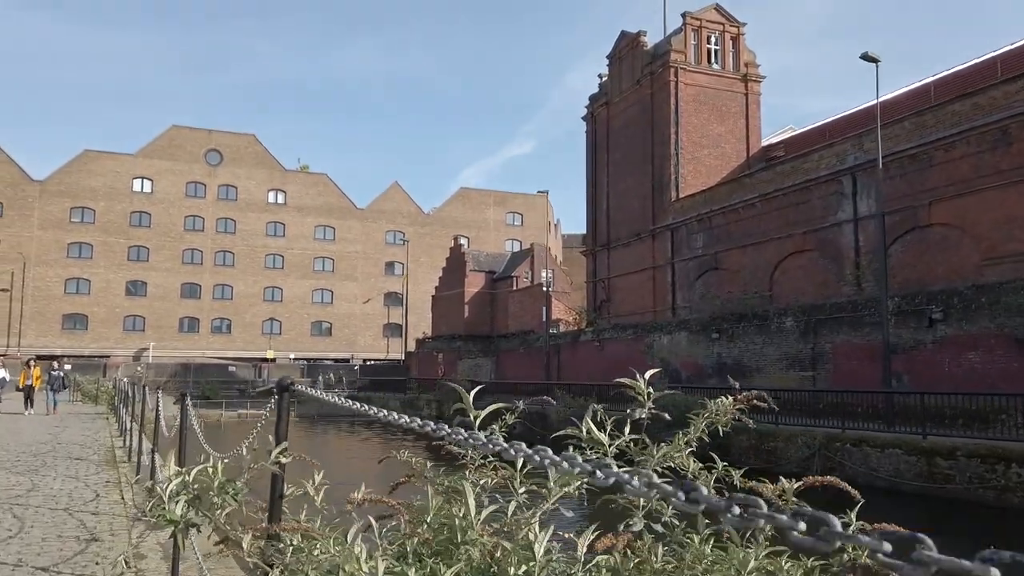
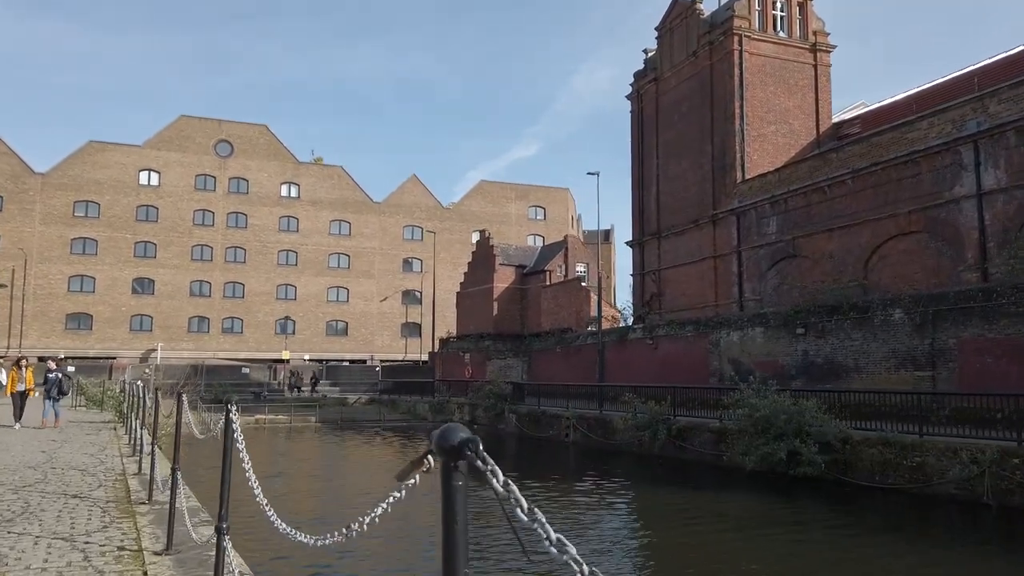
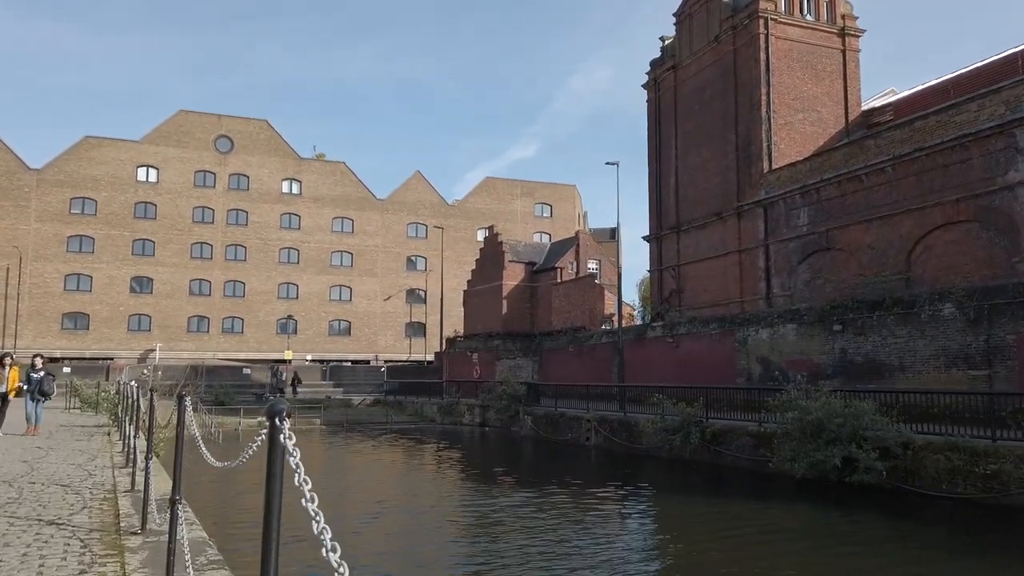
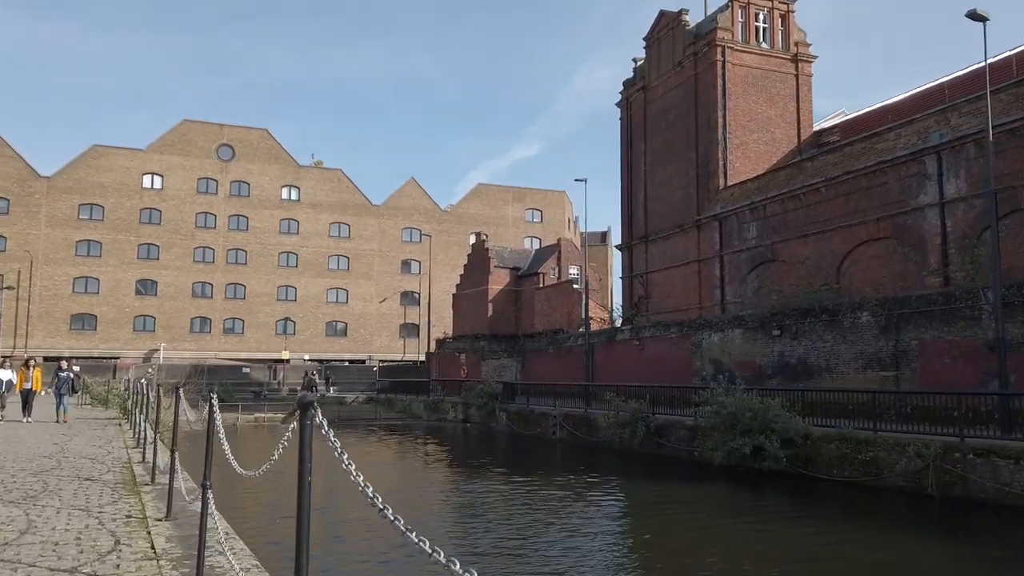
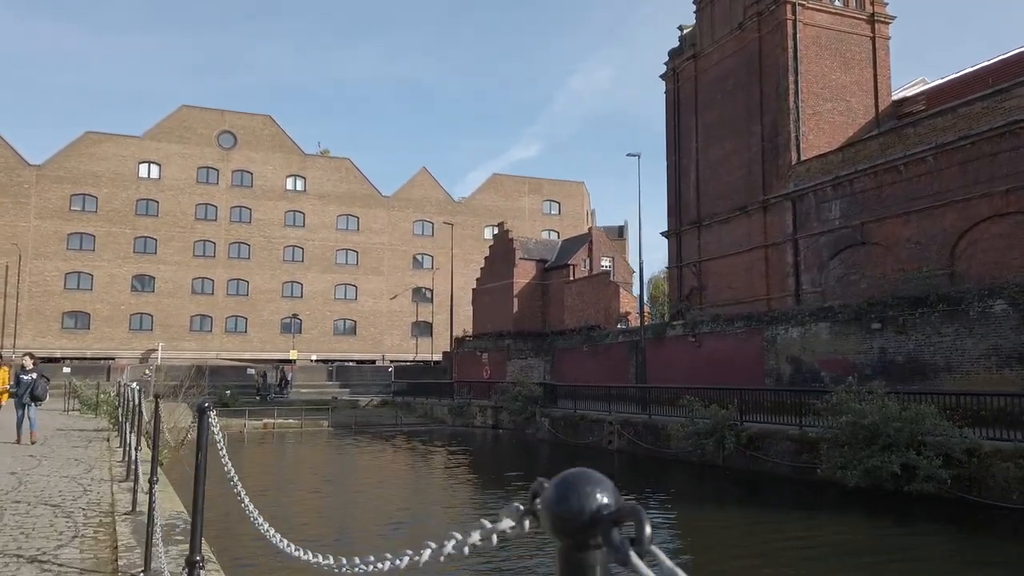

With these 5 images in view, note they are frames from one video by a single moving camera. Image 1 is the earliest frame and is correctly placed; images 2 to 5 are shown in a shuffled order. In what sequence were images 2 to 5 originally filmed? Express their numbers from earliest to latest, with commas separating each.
4, 2, 3, 5
